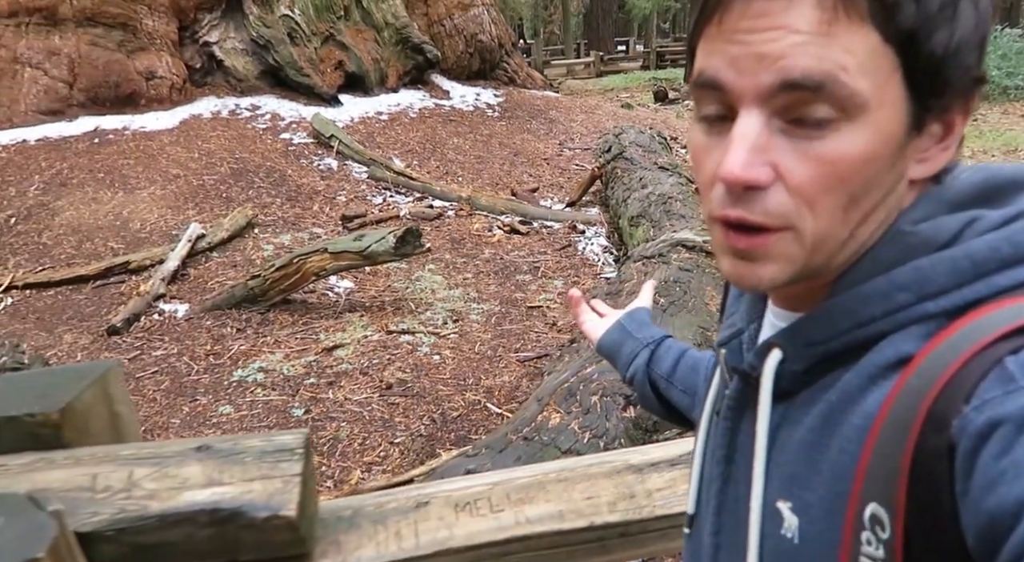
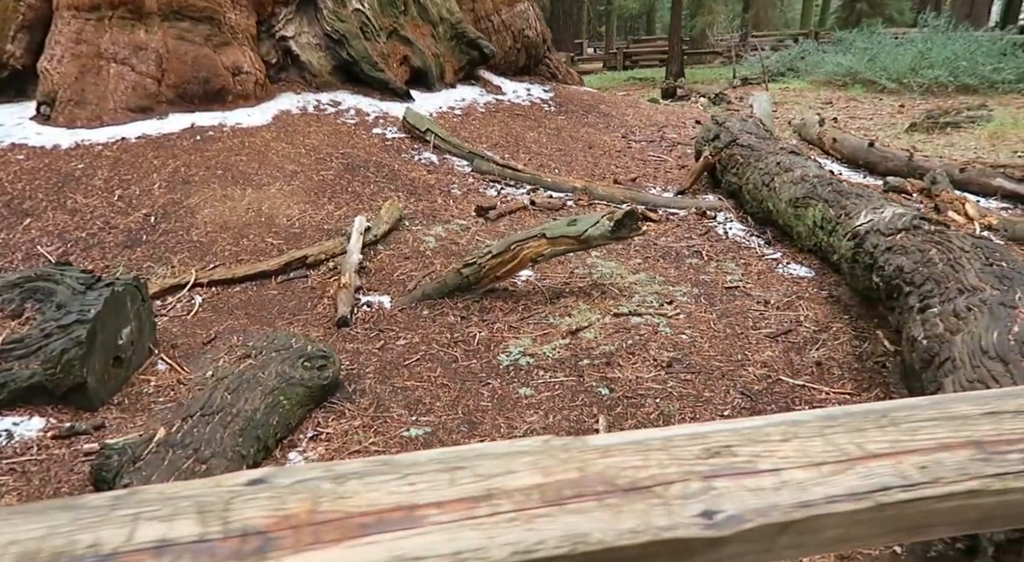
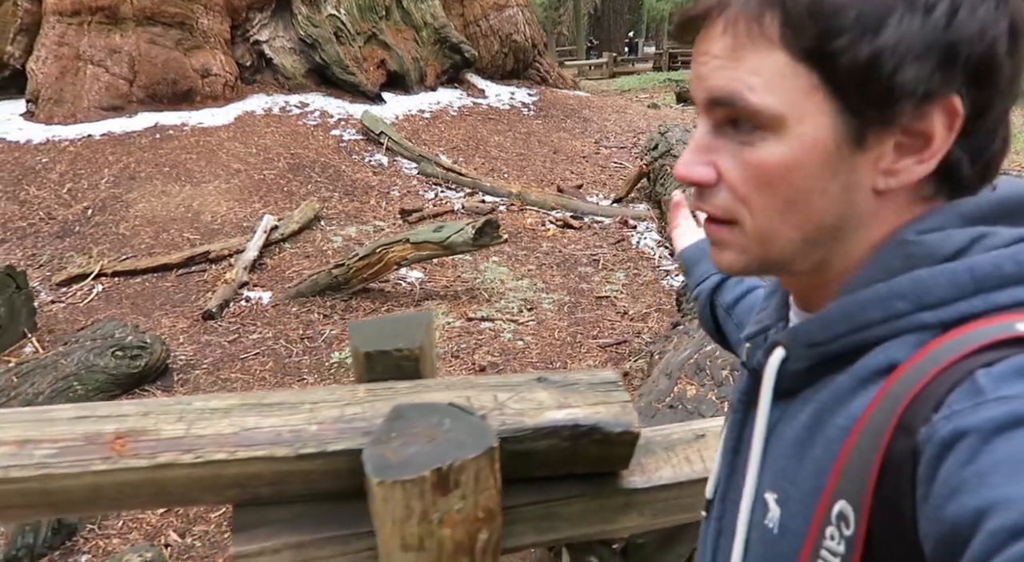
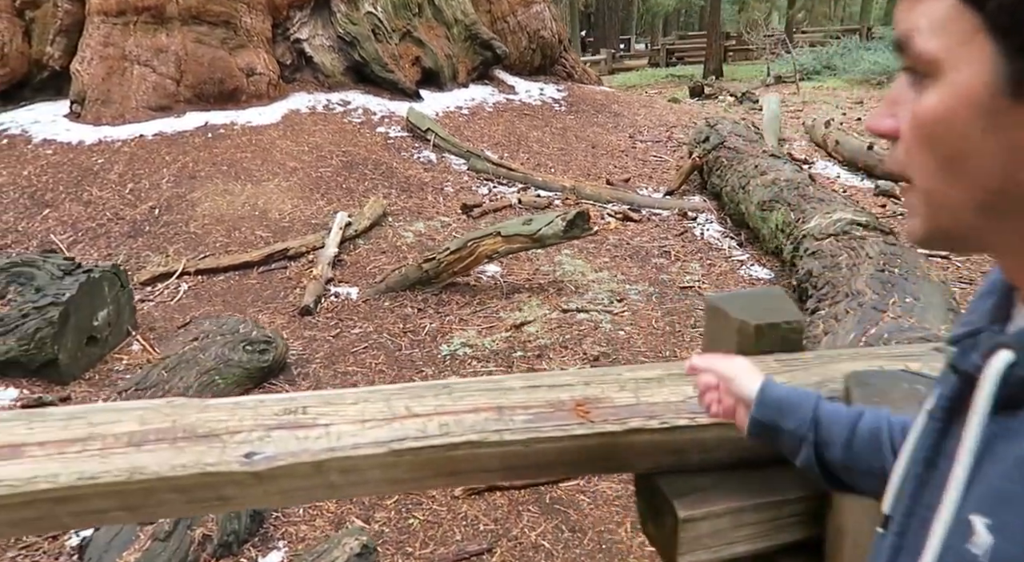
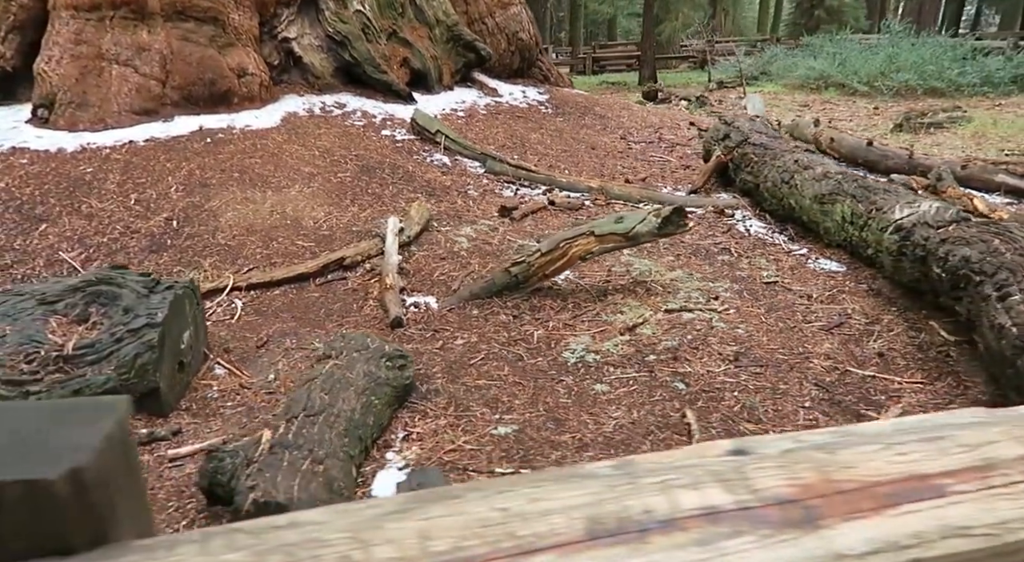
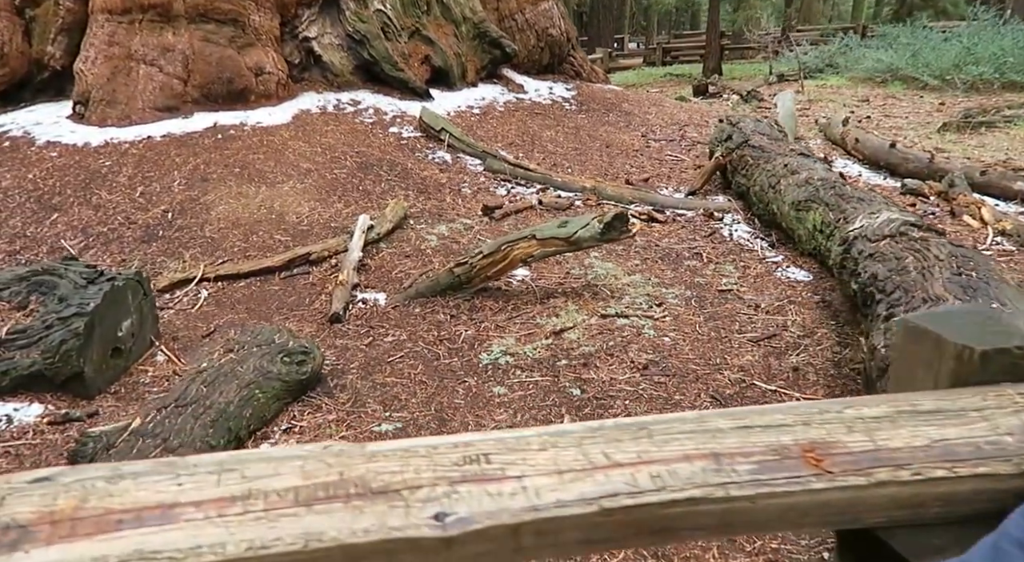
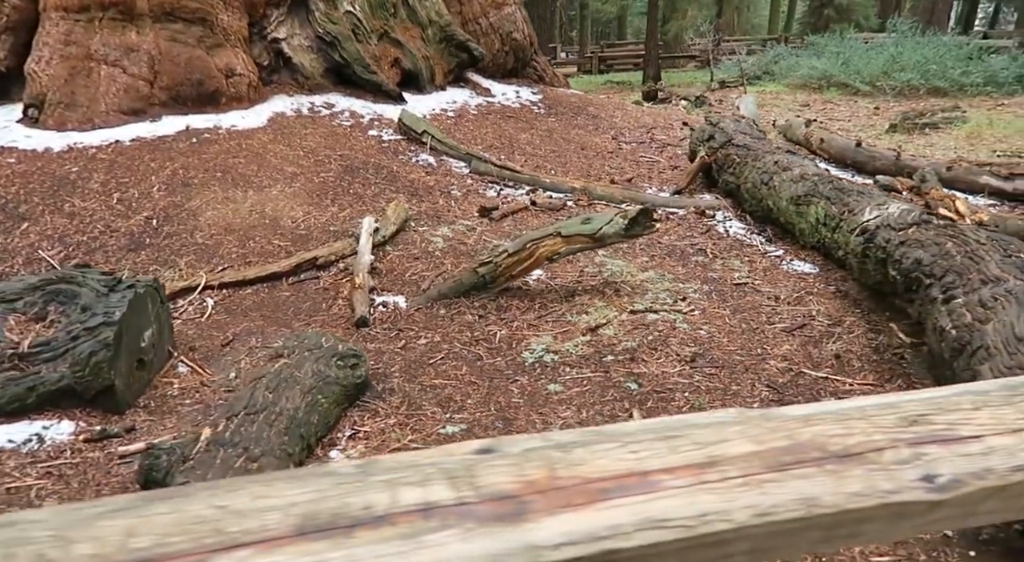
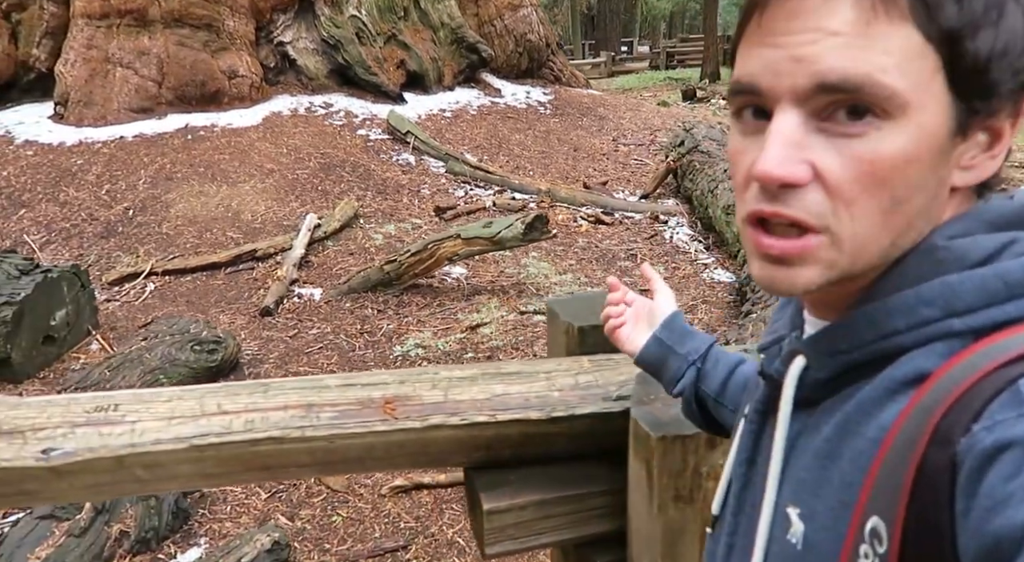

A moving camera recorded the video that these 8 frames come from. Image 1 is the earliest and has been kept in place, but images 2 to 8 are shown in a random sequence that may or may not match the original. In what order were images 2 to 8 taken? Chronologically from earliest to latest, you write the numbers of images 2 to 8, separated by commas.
3, 8, 4, 6, 2, 7, 5
